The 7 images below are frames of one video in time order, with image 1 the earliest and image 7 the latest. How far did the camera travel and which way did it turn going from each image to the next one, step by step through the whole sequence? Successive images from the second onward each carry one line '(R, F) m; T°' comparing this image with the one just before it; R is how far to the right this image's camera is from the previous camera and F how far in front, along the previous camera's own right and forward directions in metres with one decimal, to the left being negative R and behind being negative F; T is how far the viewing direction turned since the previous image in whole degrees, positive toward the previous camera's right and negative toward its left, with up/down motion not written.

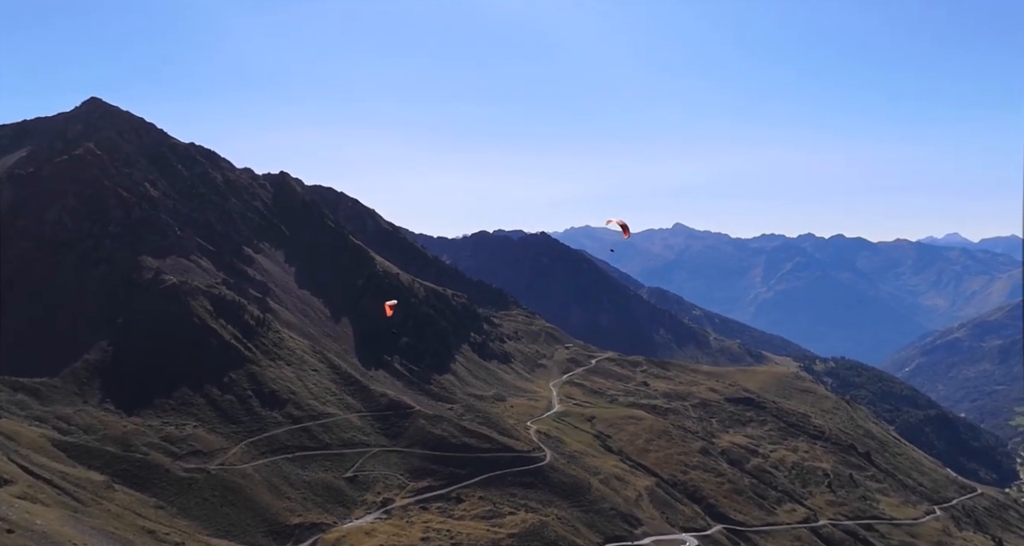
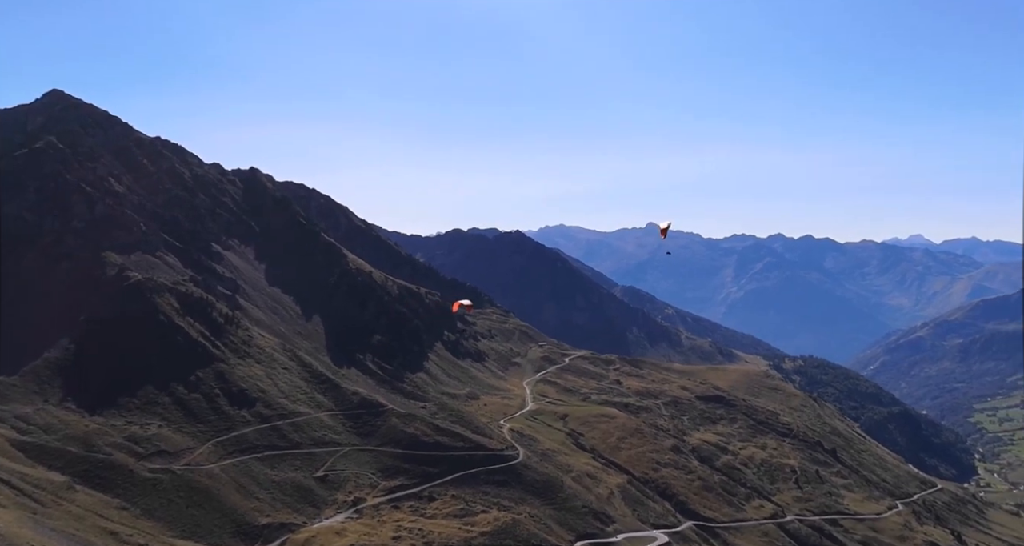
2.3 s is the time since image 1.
(+0.2, +1.5) m; +1°
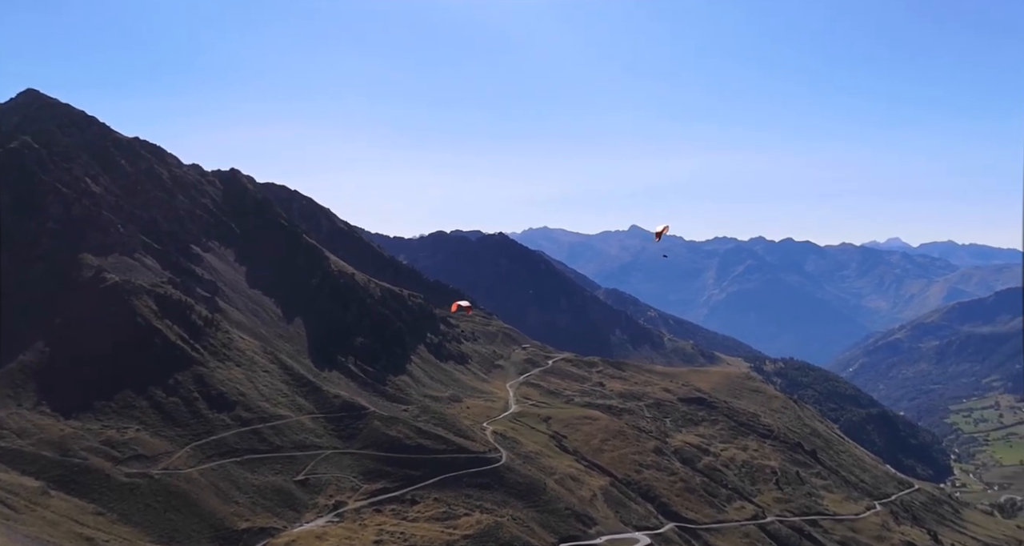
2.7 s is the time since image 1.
(+0.1, +1.2) m; +1°
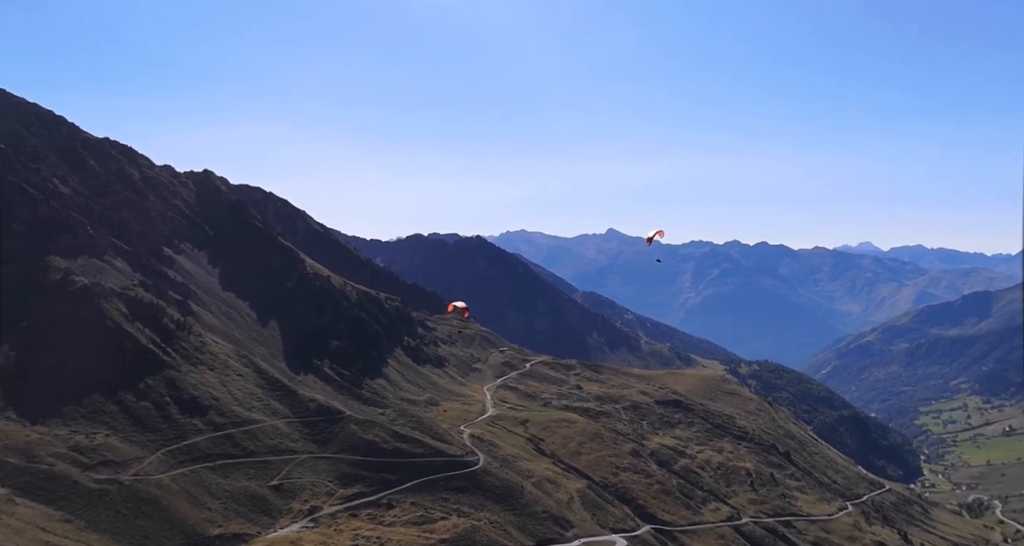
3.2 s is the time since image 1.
(0.0, +1.4) m; +1°
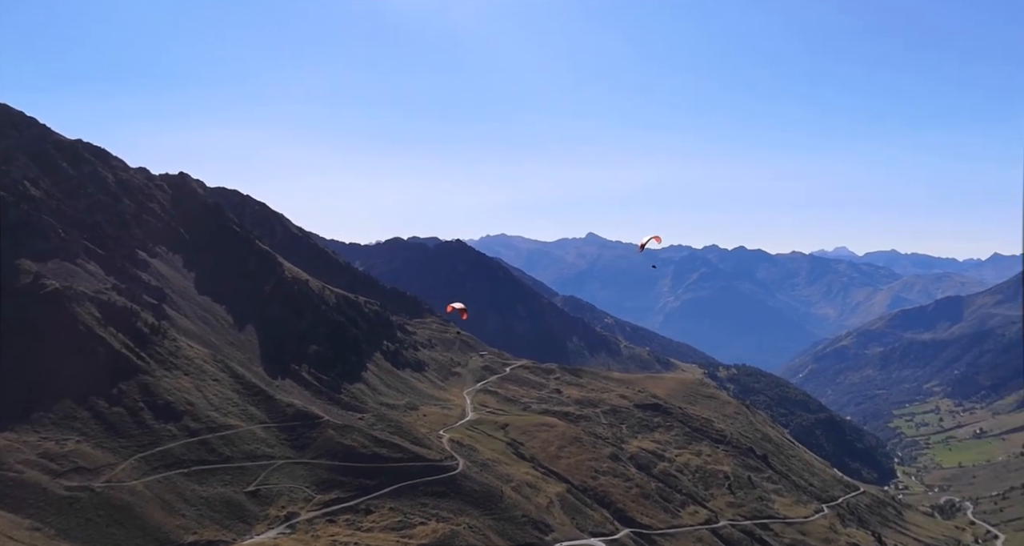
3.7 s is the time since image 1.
(0.0, +1.4) m; +1°
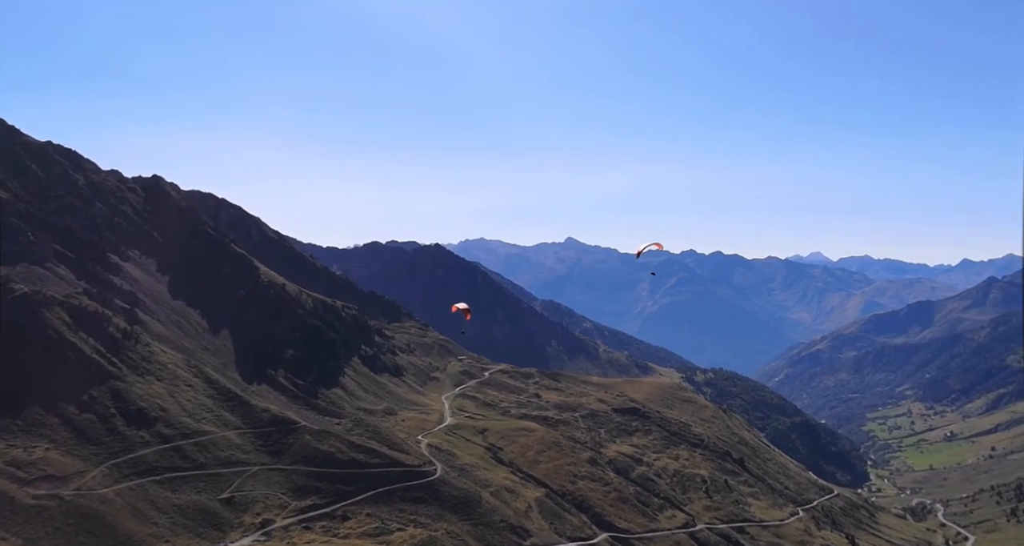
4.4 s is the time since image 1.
(0.0, +1.6) m; +1°
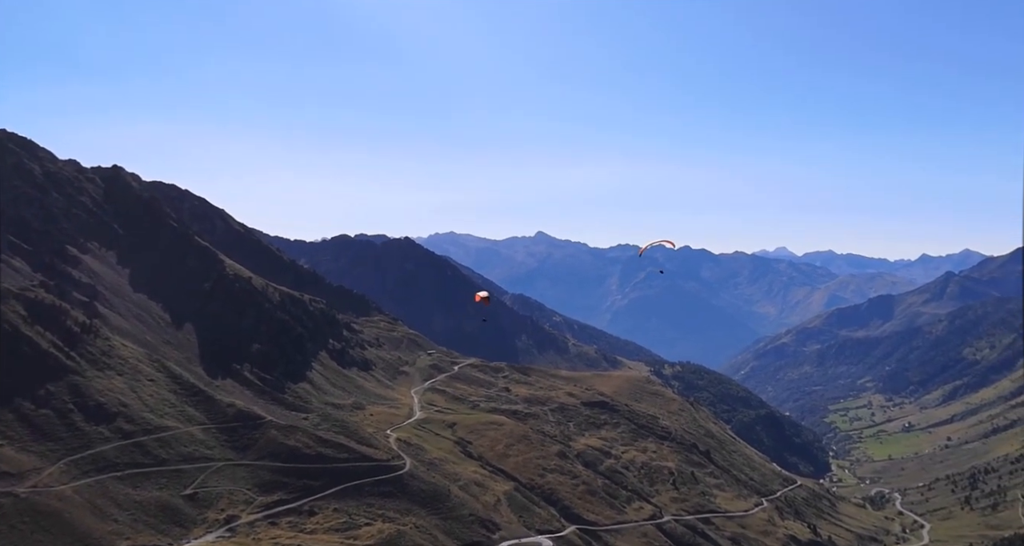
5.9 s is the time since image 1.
(+0.3, +1.5) m; +2°
